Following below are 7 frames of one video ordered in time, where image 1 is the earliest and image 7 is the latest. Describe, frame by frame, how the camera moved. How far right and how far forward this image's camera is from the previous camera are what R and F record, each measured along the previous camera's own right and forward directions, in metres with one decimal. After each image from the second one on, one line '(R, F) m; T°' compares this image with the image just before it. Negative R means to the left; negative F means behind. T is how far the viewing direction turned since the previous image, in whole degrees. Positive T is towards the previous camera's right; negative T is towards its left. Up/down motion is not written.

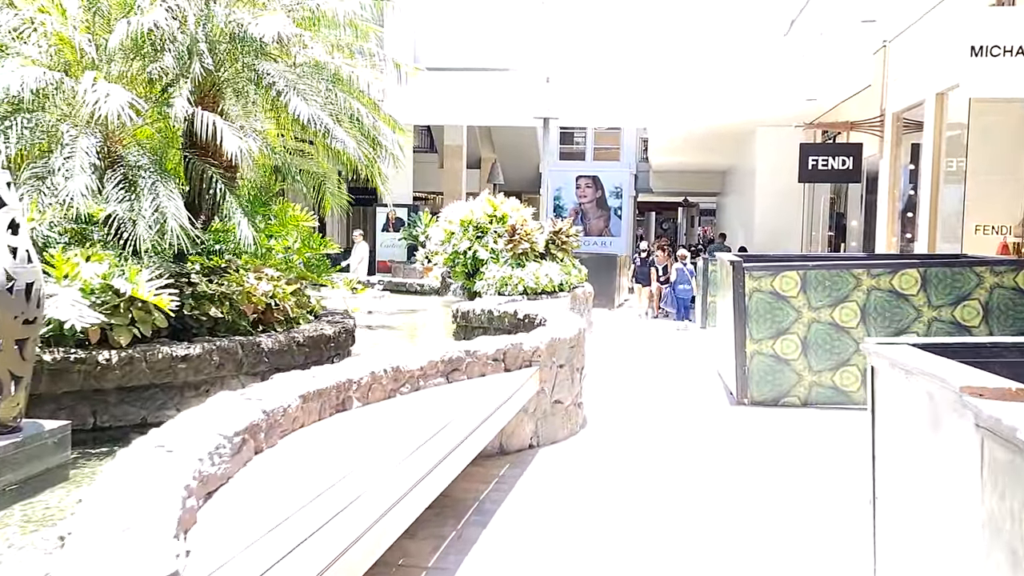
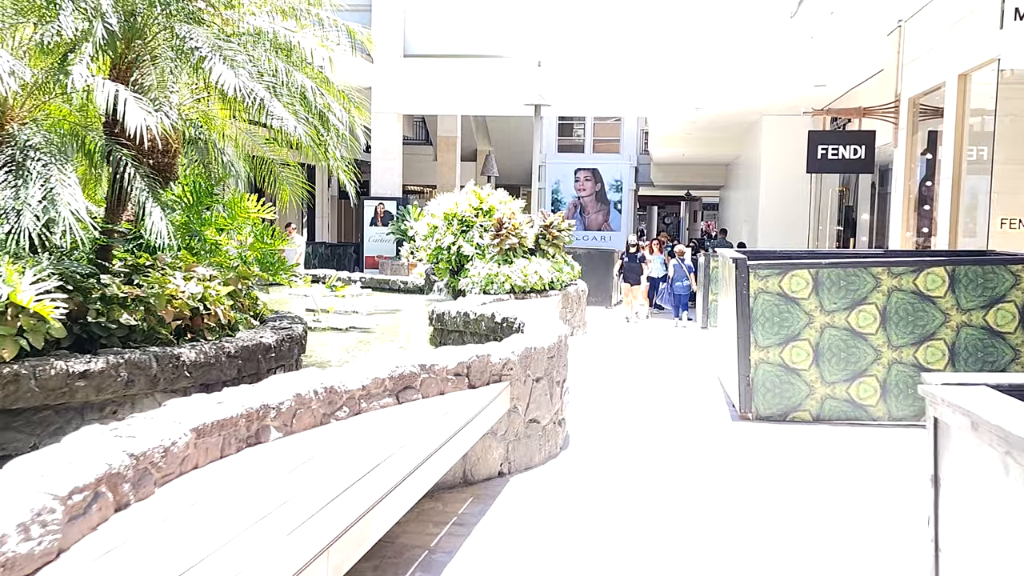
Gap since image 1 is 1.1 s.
(+0.2, +0.8) m; 0°
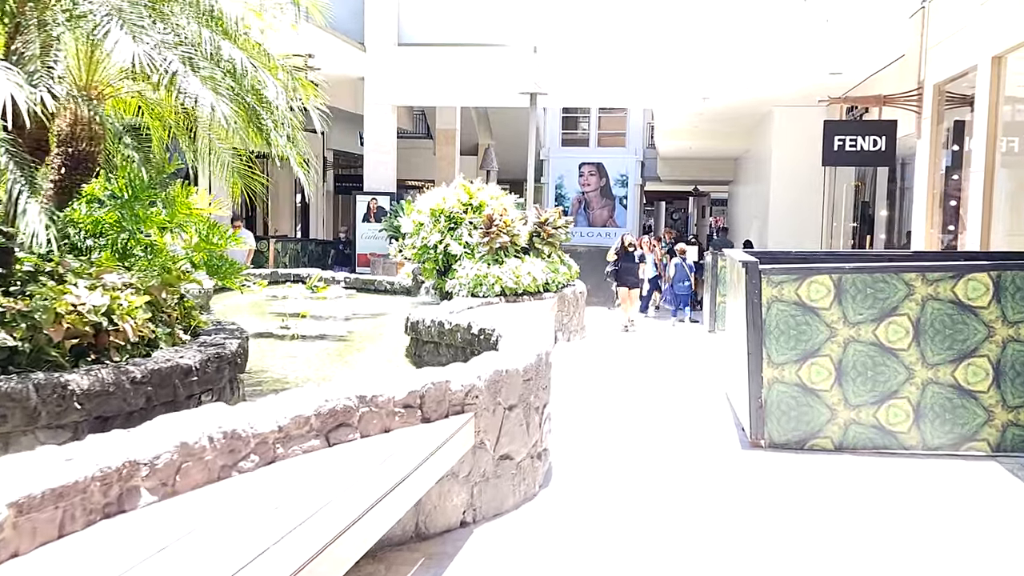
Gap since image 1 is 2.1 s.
(+0.2, +0.9) m; 0°
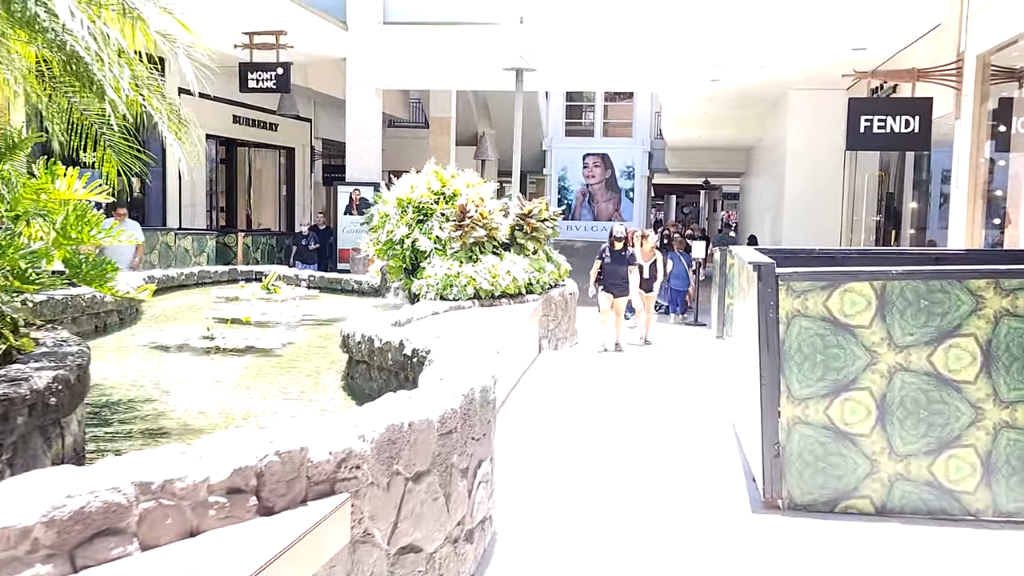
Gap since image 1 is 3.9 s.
(+0.3, +1.4) m; -1°
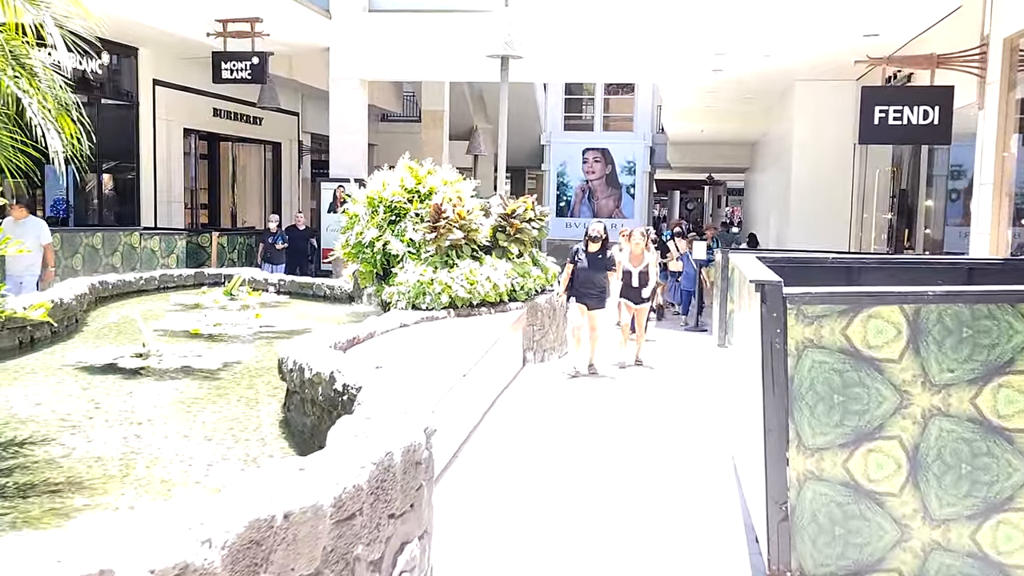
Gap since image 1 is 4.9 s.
(+0.2, +0.8) m; 0°
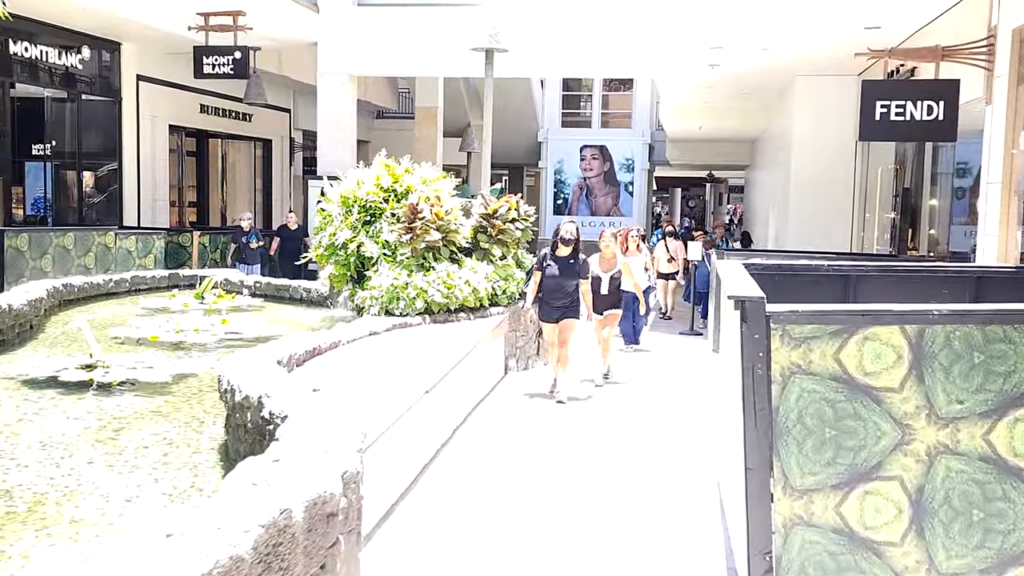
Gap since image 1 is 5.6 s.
(+0.2, +0.5) m; 0°
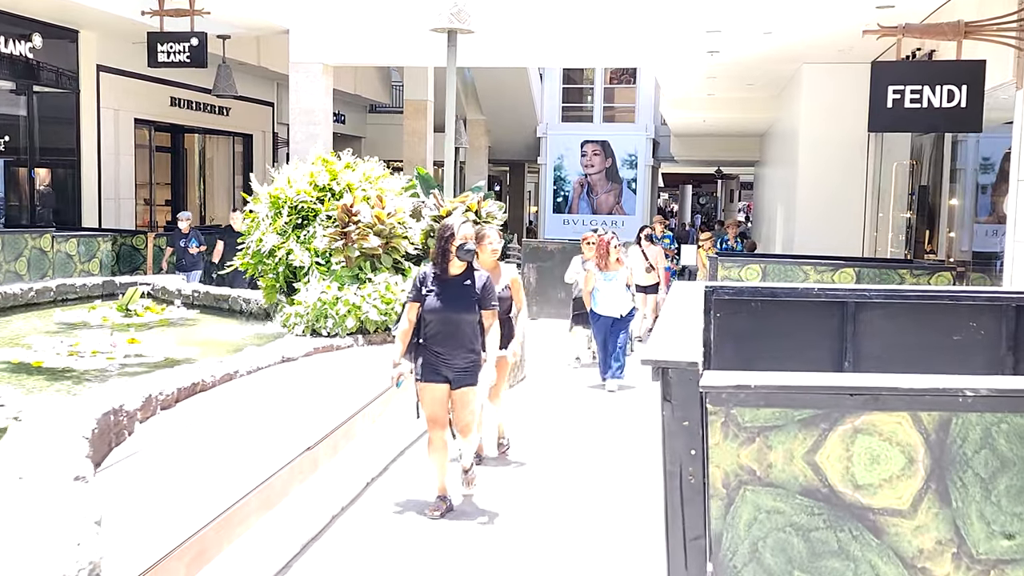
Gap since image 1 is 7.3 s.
(+0.4, +1.1) m; -1°
